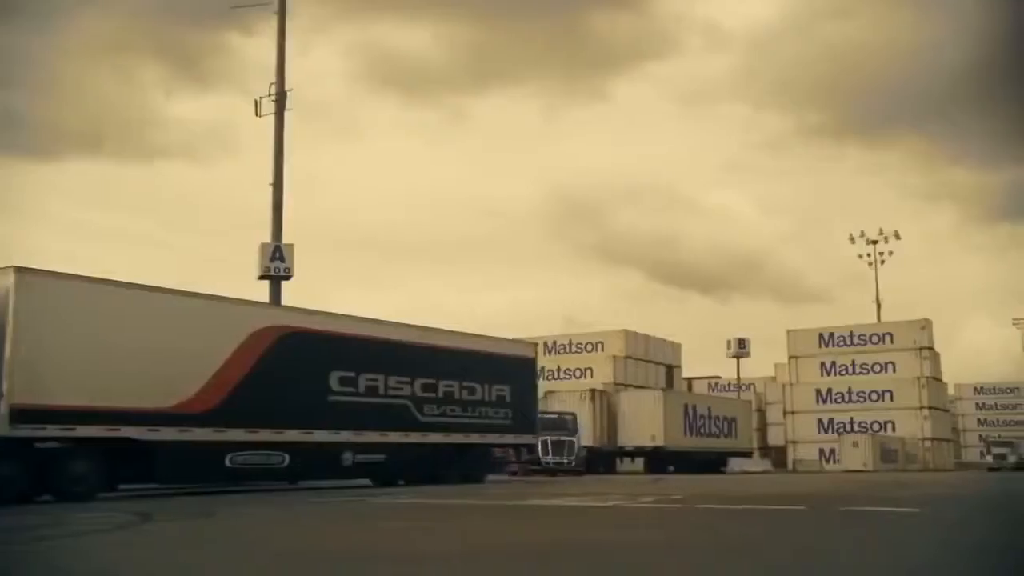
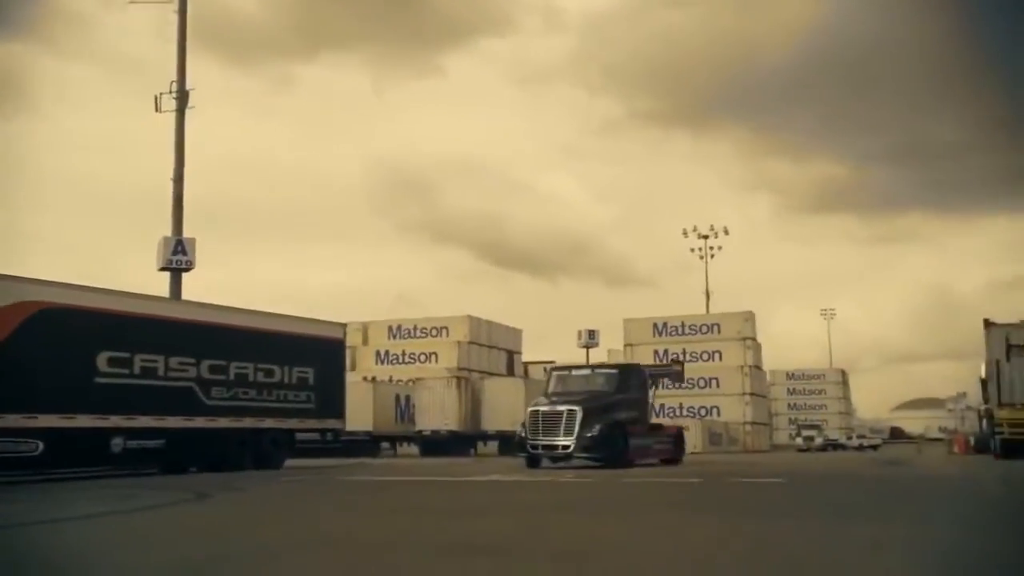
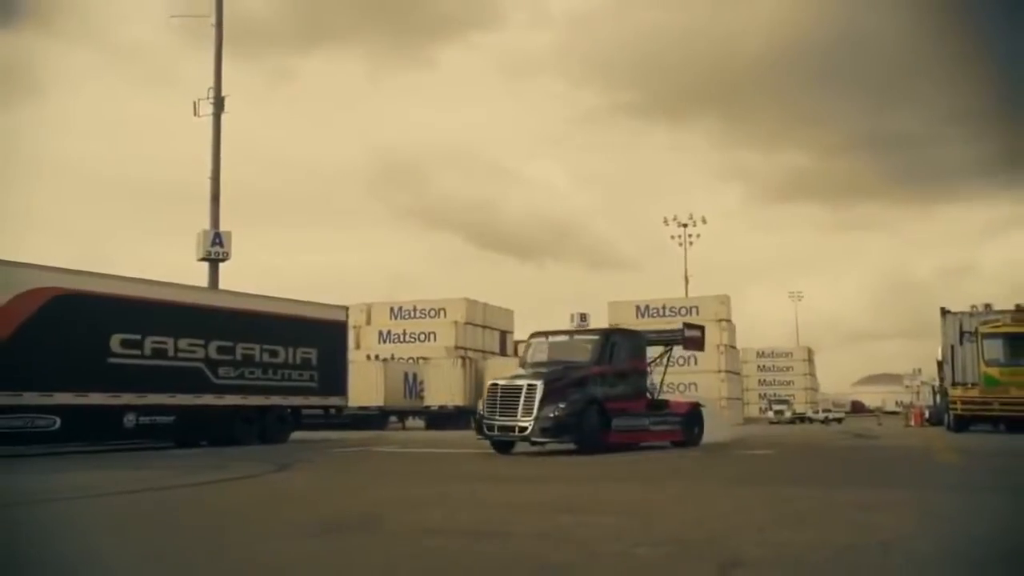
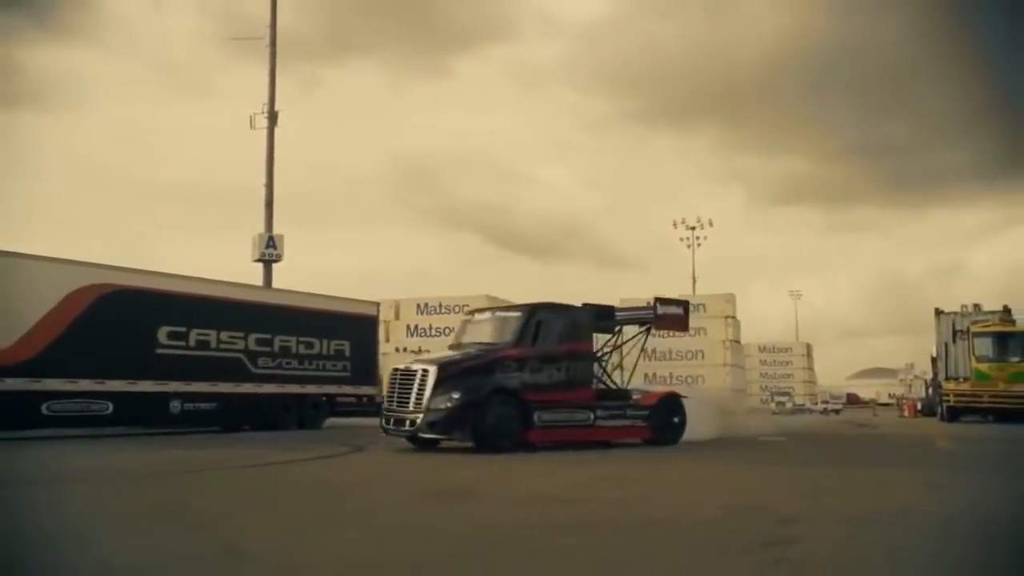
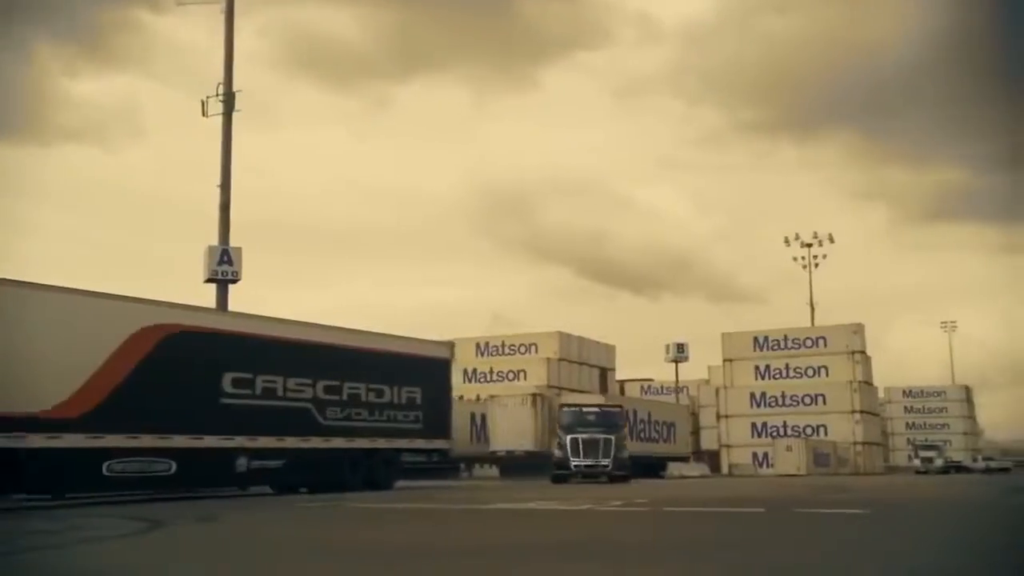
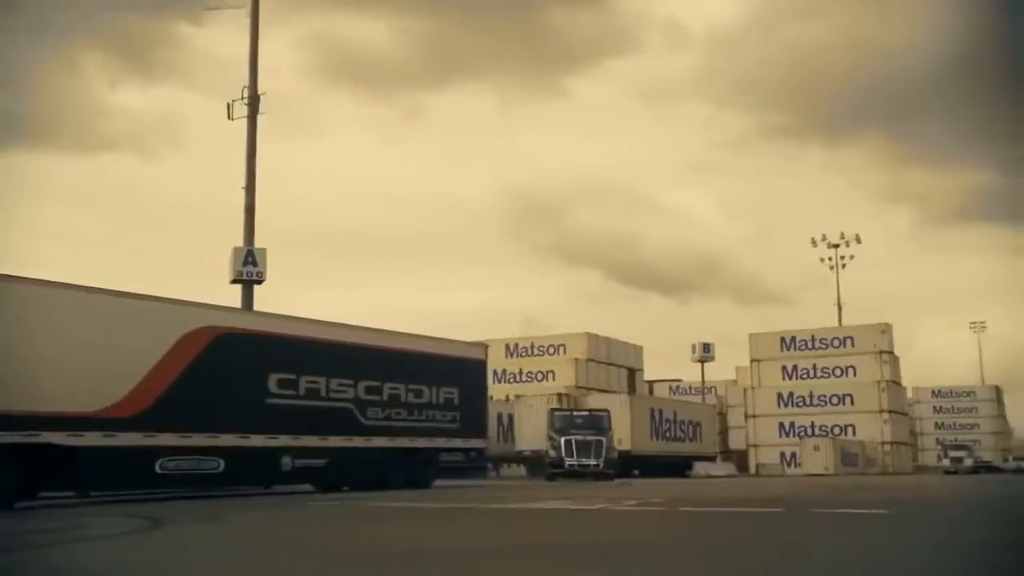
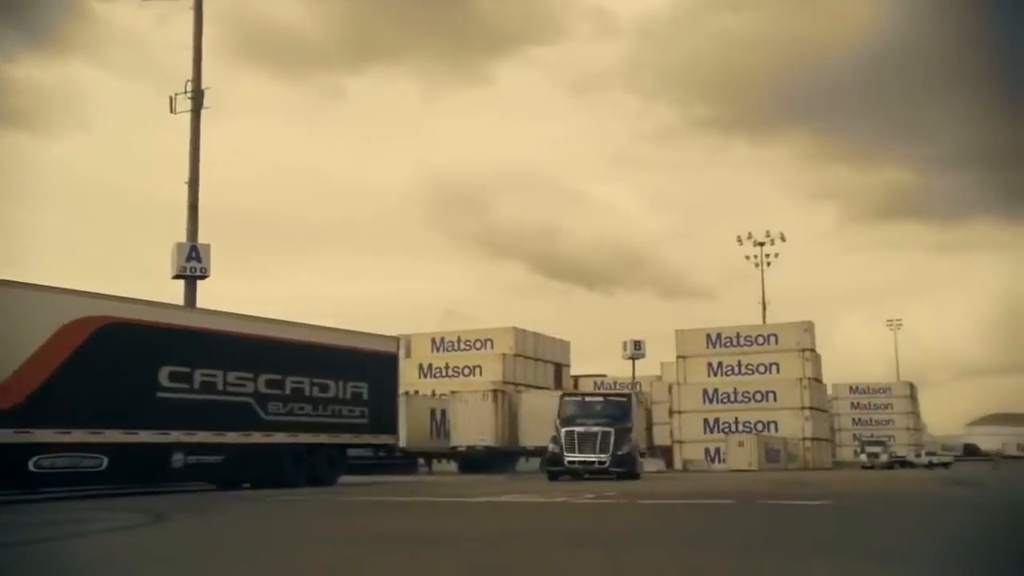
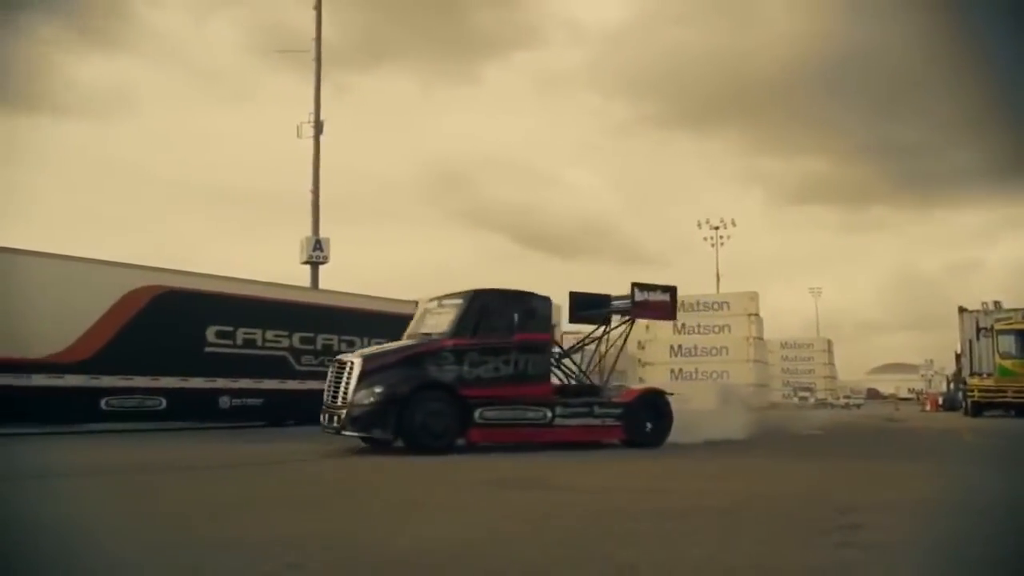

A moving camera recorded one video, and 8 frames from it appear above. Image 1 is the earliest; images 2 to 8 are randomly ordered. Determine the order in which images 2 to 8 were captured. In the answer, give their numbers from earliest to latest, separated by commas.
6, 5, 7, 2, 3, 4, 8
